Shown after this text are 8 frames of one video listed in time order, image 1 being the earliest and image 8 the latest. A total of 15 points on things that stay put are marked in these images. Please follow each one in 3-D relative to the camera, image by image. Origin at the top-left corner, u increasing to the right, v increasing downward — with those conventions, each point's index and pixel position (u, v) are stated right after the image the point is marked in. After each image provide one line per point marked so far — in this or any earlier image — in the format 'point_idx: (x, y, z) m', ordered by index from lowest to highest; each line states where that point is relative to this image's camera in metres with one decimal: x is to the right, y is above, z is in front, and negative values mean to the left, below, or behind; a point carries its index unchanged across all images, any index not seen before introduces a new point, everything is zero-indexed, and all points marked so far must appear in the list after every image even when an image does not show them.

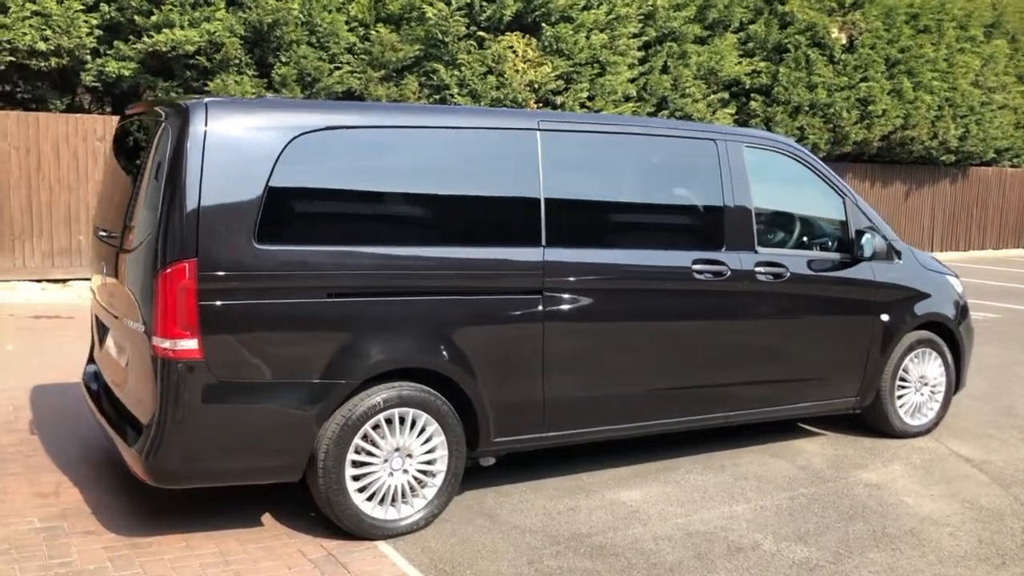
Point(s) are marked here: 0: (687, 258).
0: (+0.9, +0.2, +4.7) m
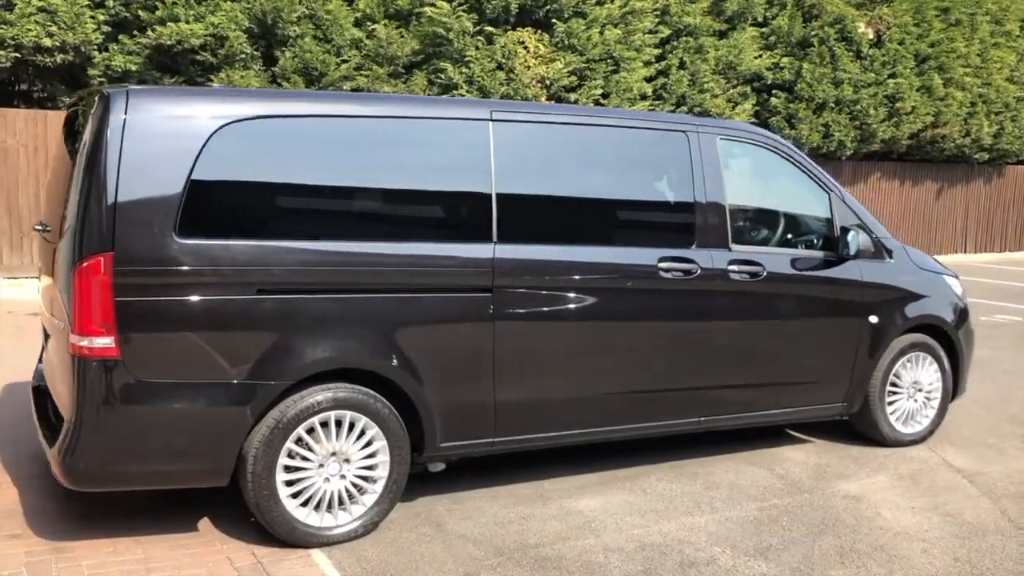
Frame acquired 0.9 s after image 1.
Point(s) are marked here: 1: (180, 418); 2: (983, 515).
0: (+0.7, +0.2, +4.5) m
1: (-1.4, -0.5, +3.5) m
2: (+2.4, -1.1, +4.3) m
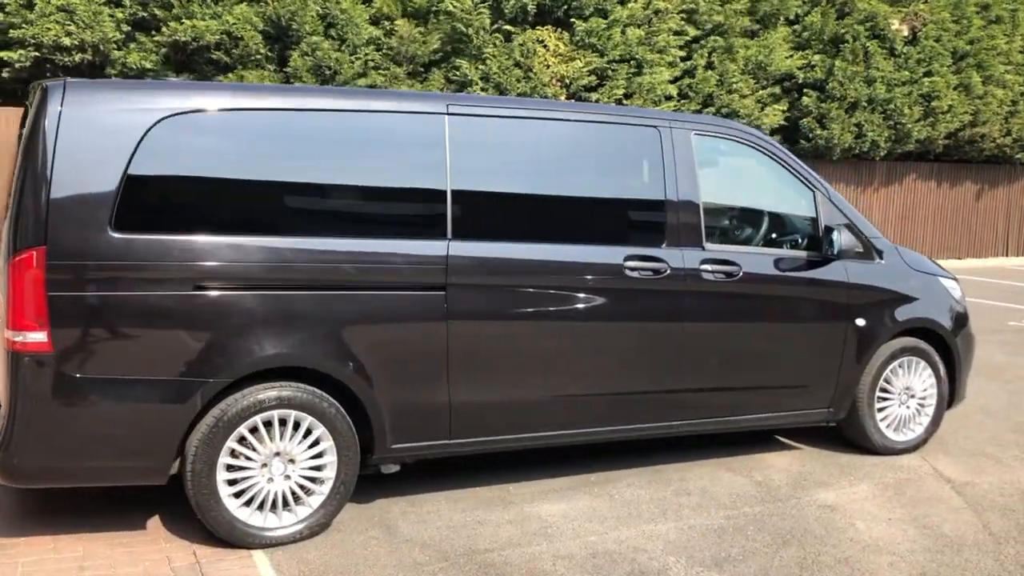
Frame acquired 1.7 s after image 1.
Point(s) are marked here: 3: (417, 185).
0: (+0.5, +0.2, +4.3) m
1: (-1.7, -0.5, +3.4) m
2: (+2.2, -1.2, +4.1) m
3: (-0.5, +0.5, +4.0) m
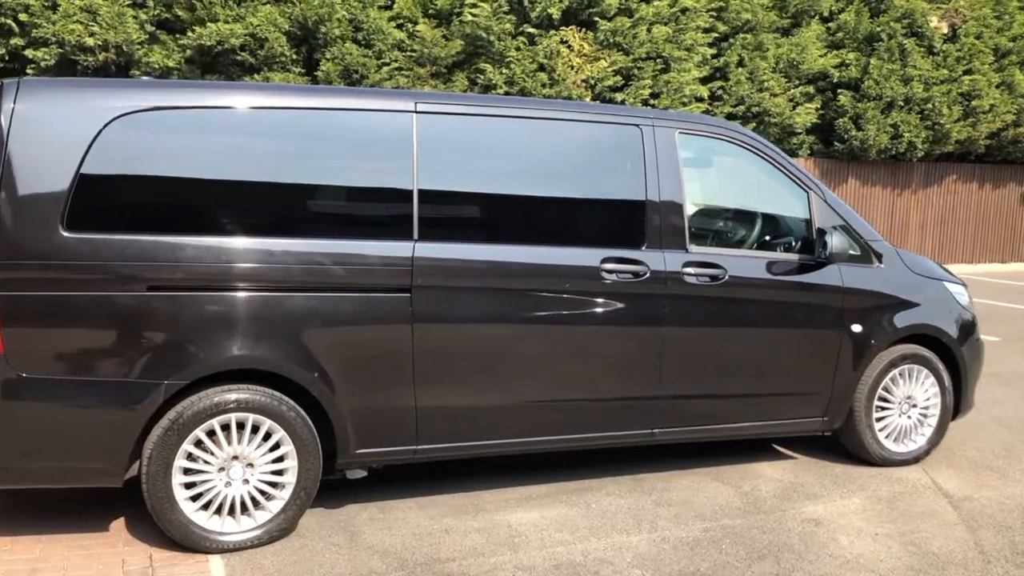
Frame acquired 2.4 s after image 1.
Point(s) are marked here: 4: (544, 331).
0: (+0.4, +0.2, +4.2) m
1: (-1.8, -0.5, +3.4) m
2: (+2.0, -1.2, +3.9) m
3: (-0.6, +0.5, +3.9) m
4: (+0.1, -0.2, +4.2) m
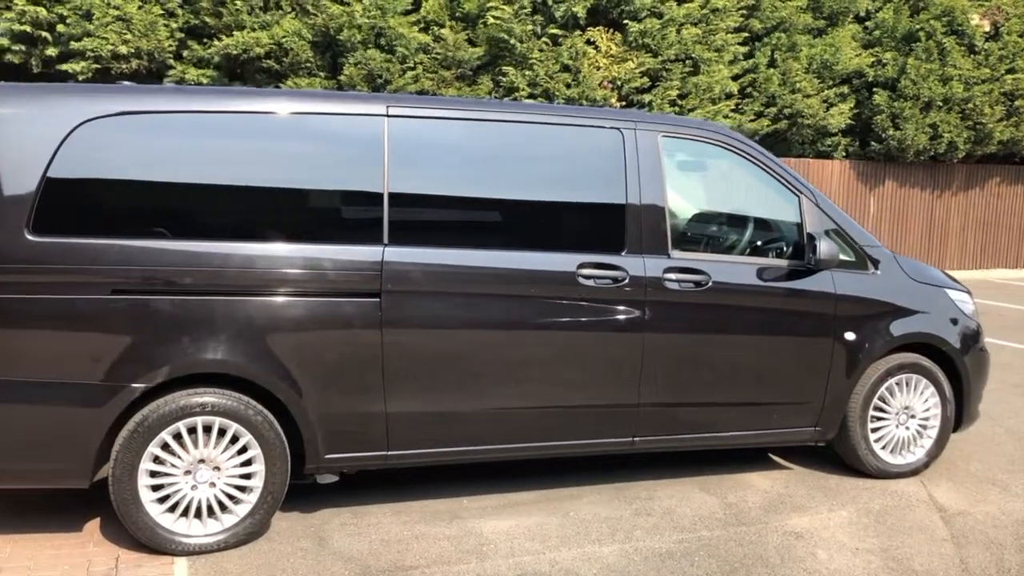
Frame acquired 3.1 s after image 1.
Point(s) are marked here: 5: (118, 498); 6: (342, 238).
0: (+0.3, +0.1, +4.2) m
1: (-2.0, -0.5, +3.5) m
2: (+1.9, -1.2, +3.7) m
3: (-0.8, +0.5, +3.9) m
4: (0.0, -0.2, +4.1) m
5: (-1.6, -0.9, +3.5) m
6: (-0.8, +0.2, +3.8) m
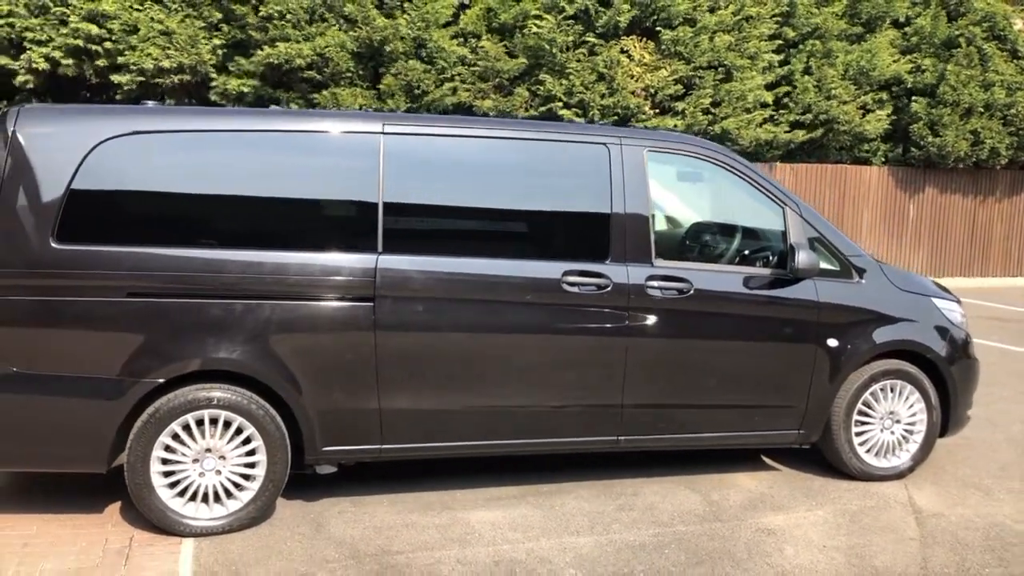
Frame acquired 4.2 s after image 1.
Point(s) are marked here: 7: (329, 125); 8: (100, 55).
0: (+0.2, +0.1, +4.4) m
1: (-2.1, -0.5, +3.8) m
2: (+1.8, -1.3, +3.9) m
3: (-0.8, +0.4, +4.2) m
4: (0.0, -0.3, +4.4) m
5: (-1.7, -0.9, +3.8) m
6: (-0.8, +0.2, +4.1) m
7: (-1.0, +0.8, +4.2) m
8: (-5.7, +3.2, +11.6) m
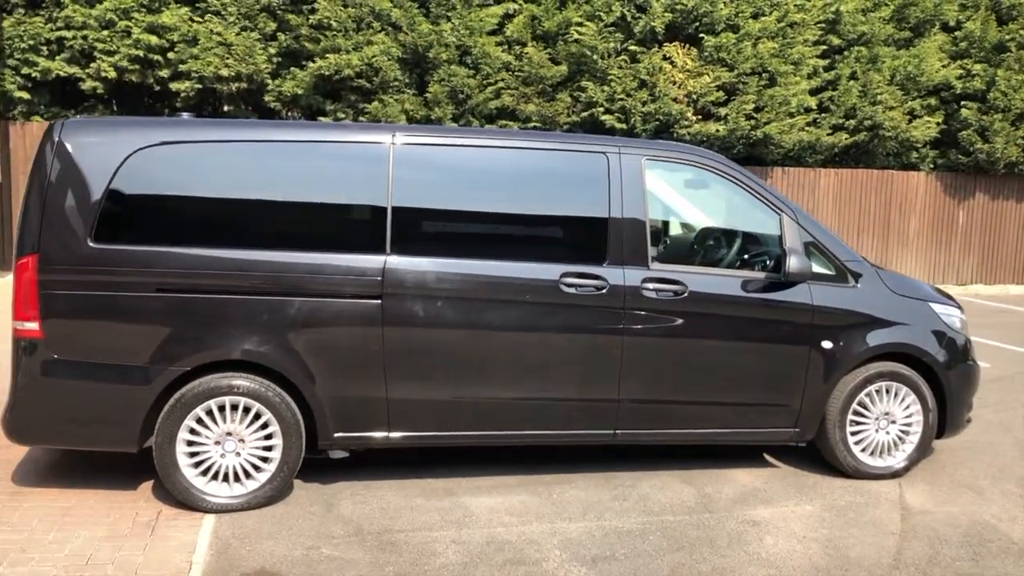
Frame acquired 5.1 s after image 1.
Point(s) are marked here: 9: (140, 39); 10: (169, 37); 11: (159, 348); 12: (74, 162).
0: (+0.2, +0.1, +4.7) m
1: (-2.1, -0.5, +4.2) m
2: (+1.8, -1.3, +4.1) m
3: (-0.8, +0.5, +4.5) m
4: (0.0, -0.3, +4.7) m
5: (-1.8, -0.9, +4.2) m
6: (-0.8, +0.2, +4.5) m
7: (-1.0, +0.8, +4.6) m
8: (-5.2, +3.3, +12.3) m
9: (-5.3, +3.5, +11.9) m
10: (-5.0, +3.6, +12.1) m
11: (-1.8, -0.3, +4.3) m
12: (-2.2, +0.6, +4.3) m
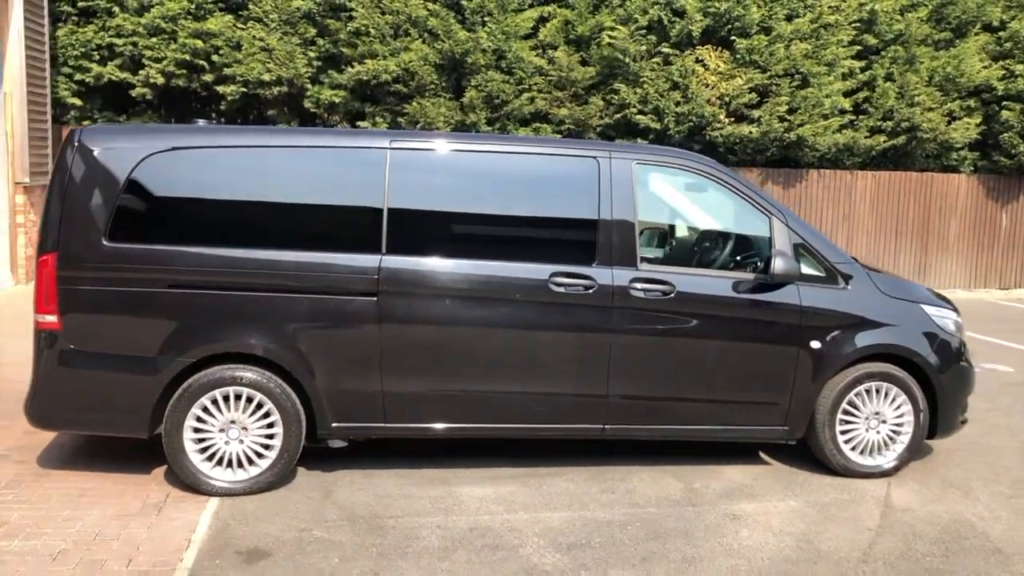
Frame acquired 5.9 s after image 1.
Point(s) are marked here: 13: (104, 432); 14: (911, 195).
0: (+0.2, +0.1, +4.9) m
1: (-2.2, -0.5, +4.5) m
2: (+1.7, -1.3, +4.2) m
3: (-0.9, +0.5, +4.8) m
4: (-0.1, -0.3, +4.9) m
5: (-1.8, -0.9, +4.5) m
6: (-0.9, +0.2, +4.7) m
7: (-1.0, +0.8, +4.8) m
8: (-4.8, +3.3, +12.7) m
9: (-4.9, +3.5, +12.4) m
10: (-4.6, +3.6, +12.5) m
11: (-1.8, -0.3, +4.5) m
12: (-2.3, +0.7, +4.6) m
13: (-2.2, -0.8, +4.6) m
14: (+7.0, +1.6, +15.0) m
